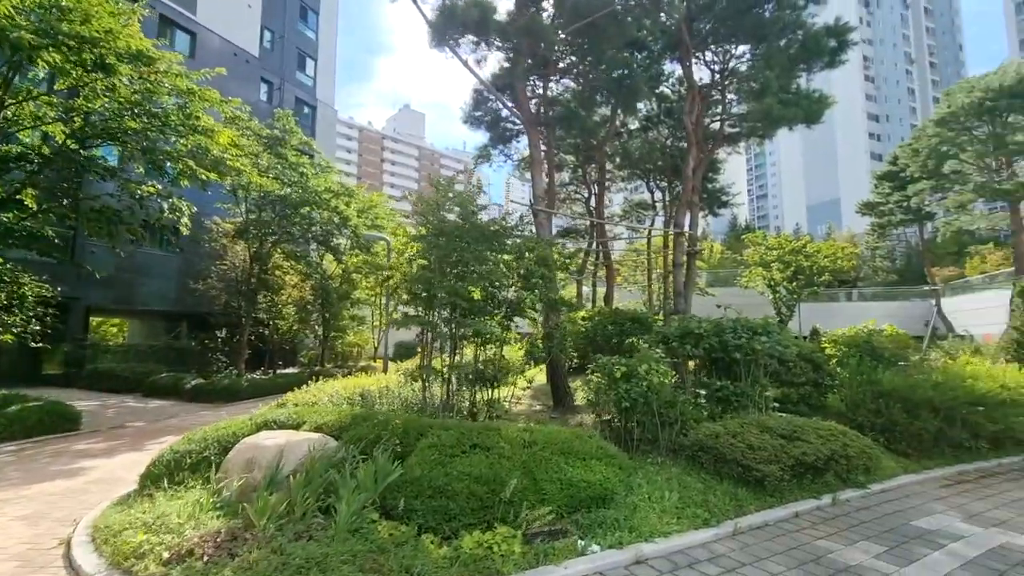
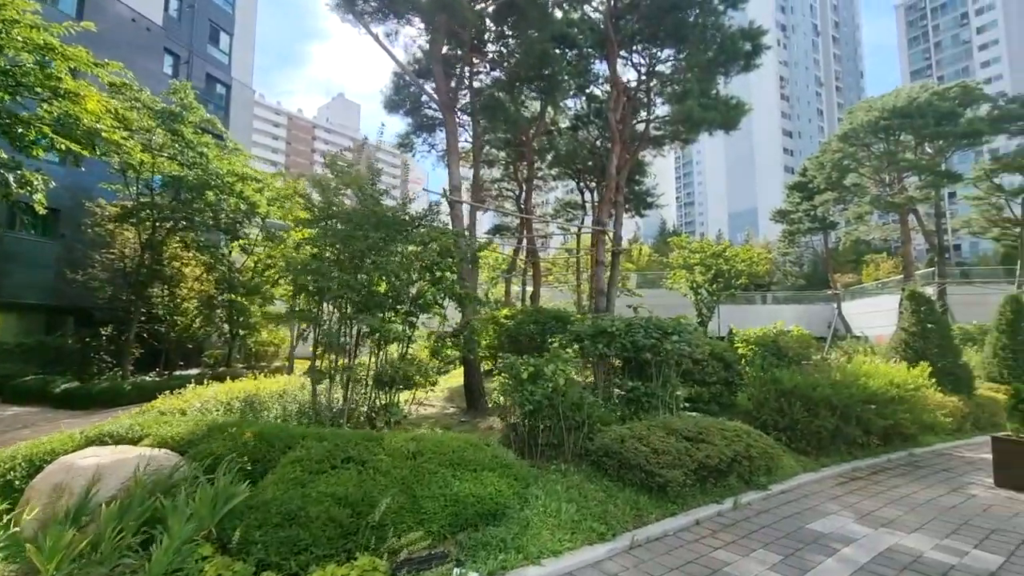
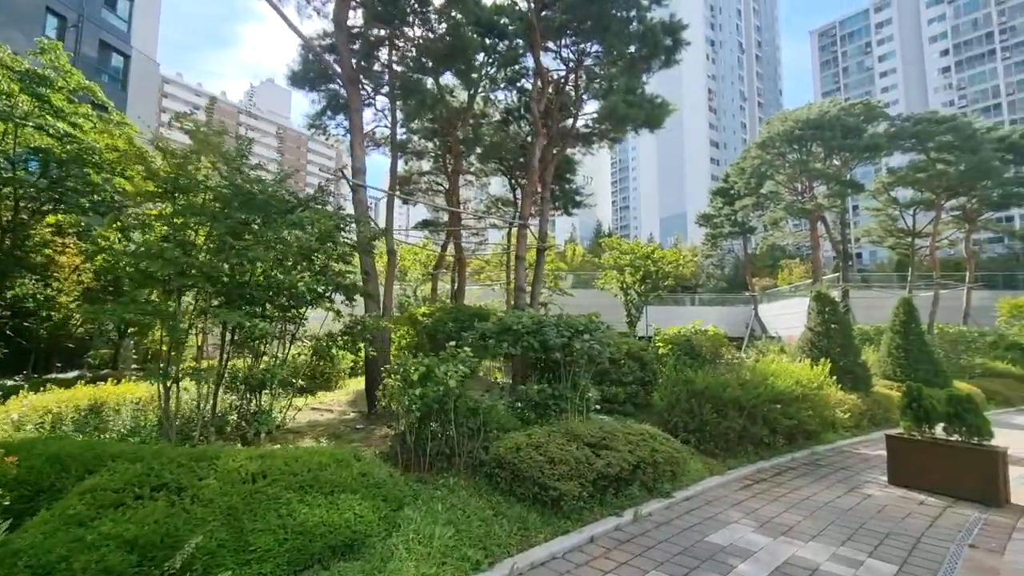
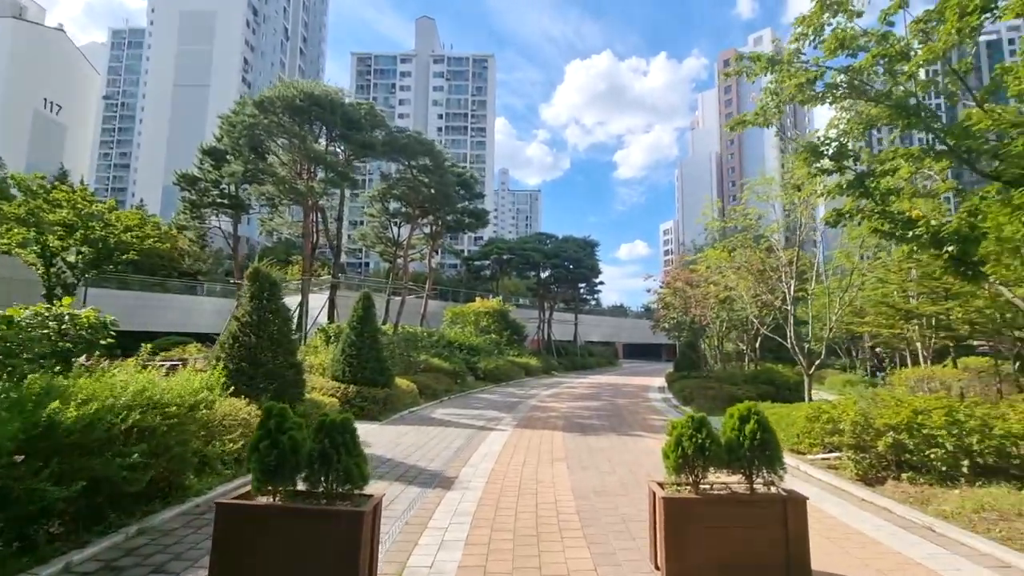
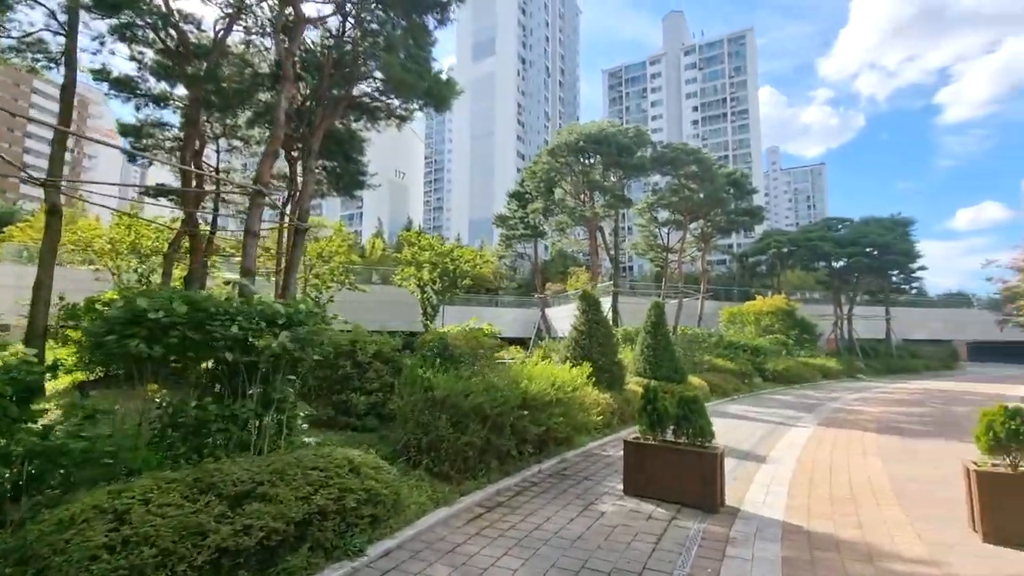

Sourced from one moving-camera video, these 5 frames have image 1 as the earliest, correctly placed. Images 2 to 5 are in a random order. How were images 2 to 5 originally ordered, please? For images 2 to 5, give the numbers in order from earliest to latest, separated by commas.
2, 3, 5, 4
